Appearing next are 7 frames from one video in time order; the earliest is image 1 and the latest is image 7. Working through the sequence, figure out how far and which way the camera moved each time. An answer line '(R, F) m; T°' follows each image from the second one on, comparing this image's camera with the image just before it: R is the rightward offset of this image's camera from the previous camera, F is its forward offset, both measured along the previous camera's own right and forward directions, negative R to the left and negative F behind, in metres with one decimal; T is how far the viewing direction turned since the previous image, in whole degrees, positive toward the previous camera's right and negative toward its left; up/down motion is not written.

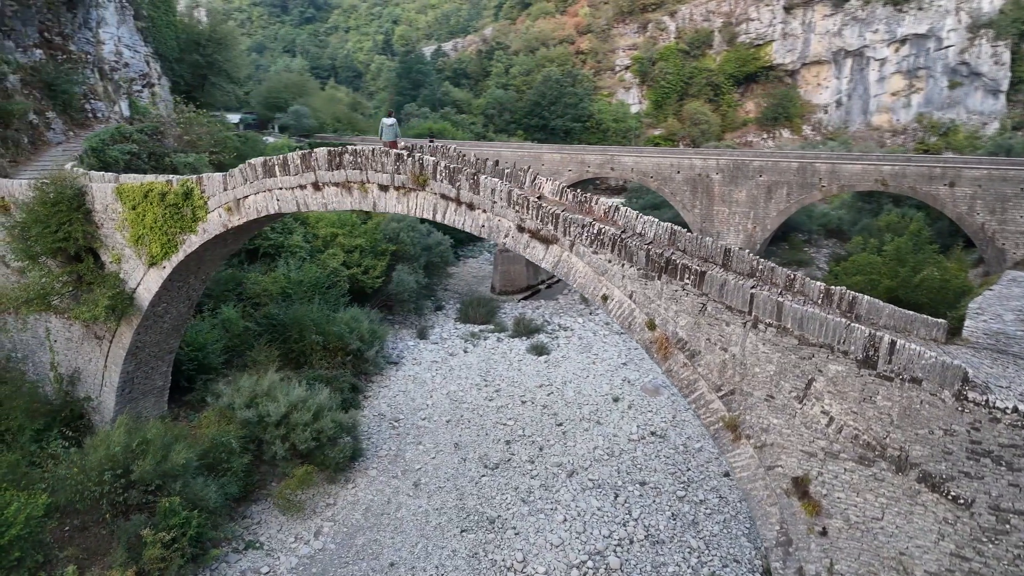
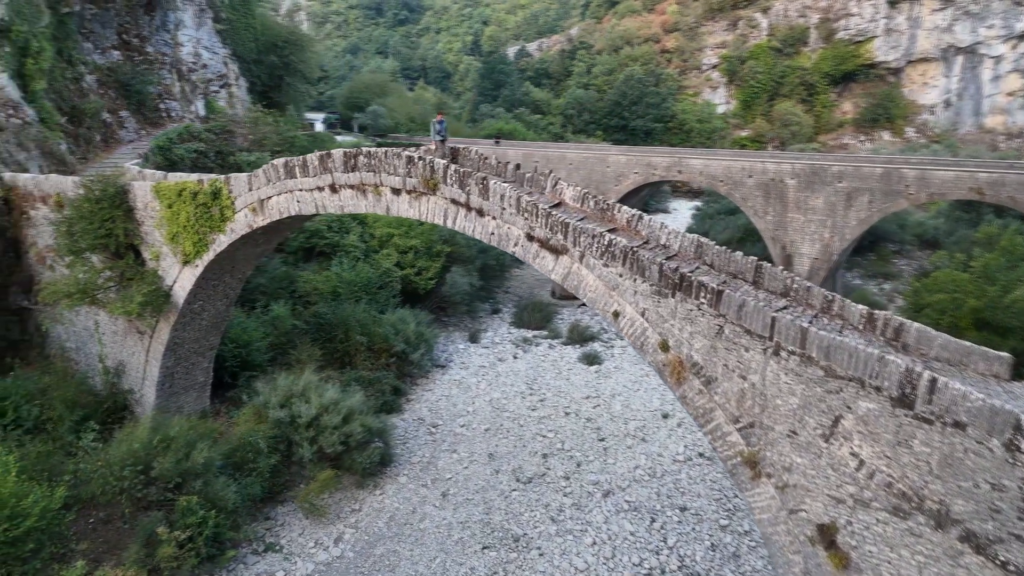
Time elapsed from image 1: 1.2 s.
(+0.8, +0.5) m; -7°
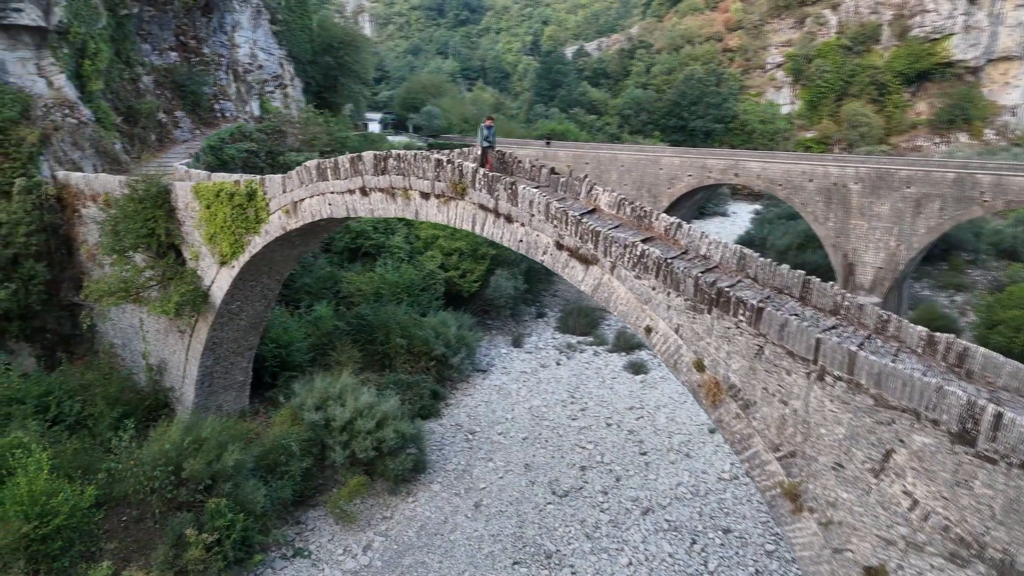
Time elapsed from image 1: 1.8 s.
(+0.3, +0.3) m; -4°
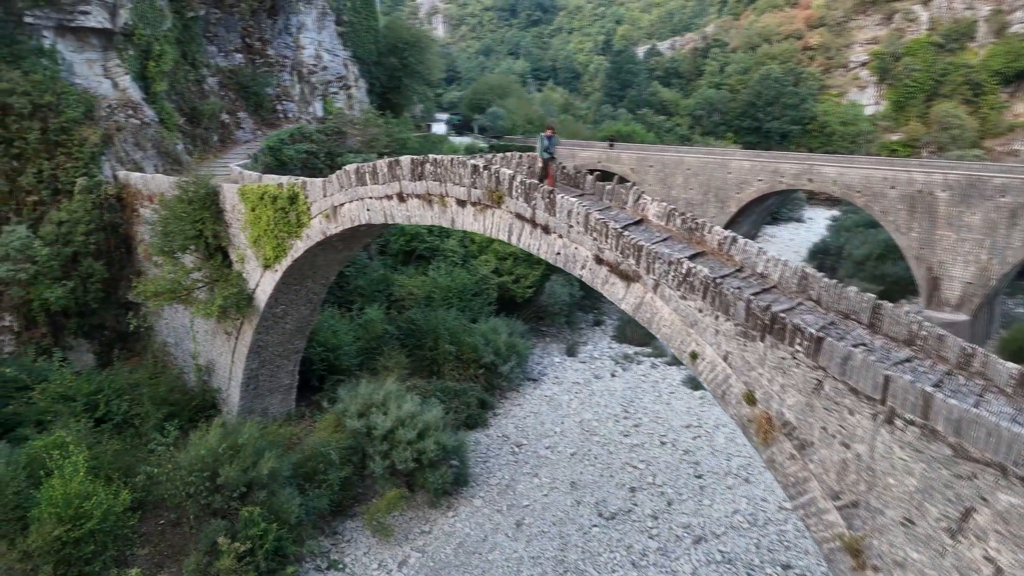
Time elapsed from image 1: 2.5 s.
(+0.3, +0.5) m; -5°
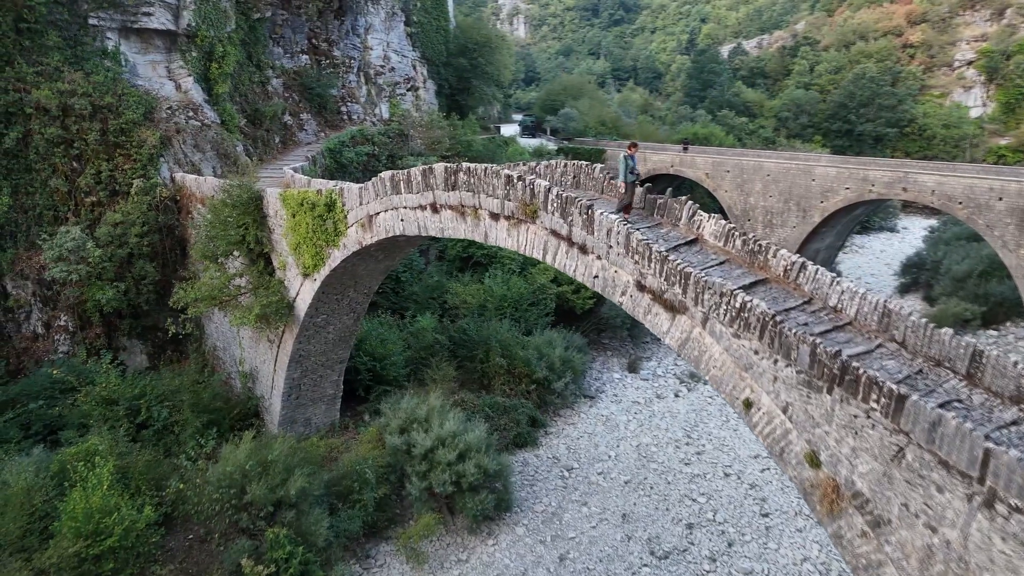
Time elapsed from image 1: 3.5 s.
(+0.4, +0.7) m; -6°
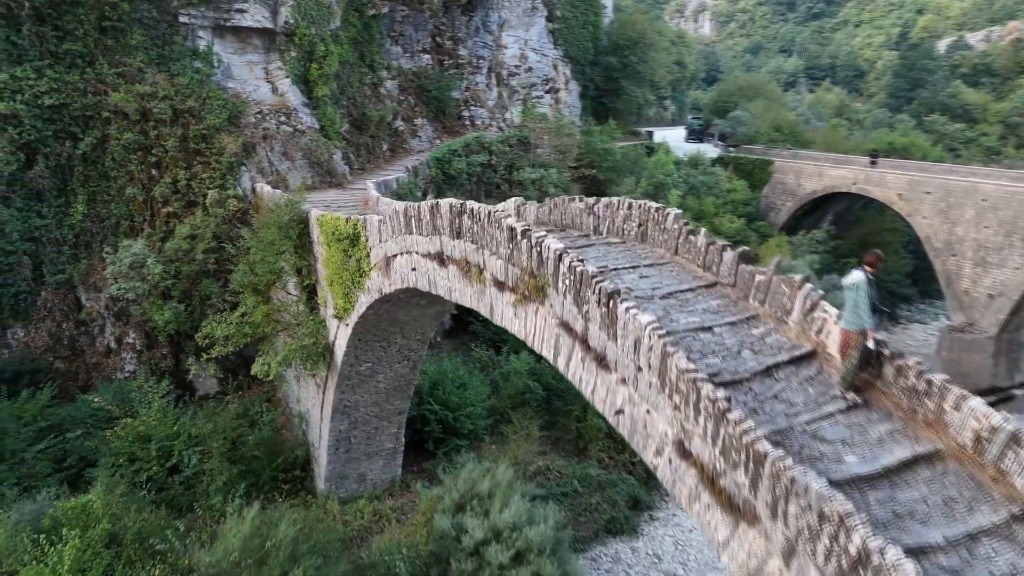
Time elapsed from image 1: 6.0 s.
(+0.9, +2.4) m; -14°
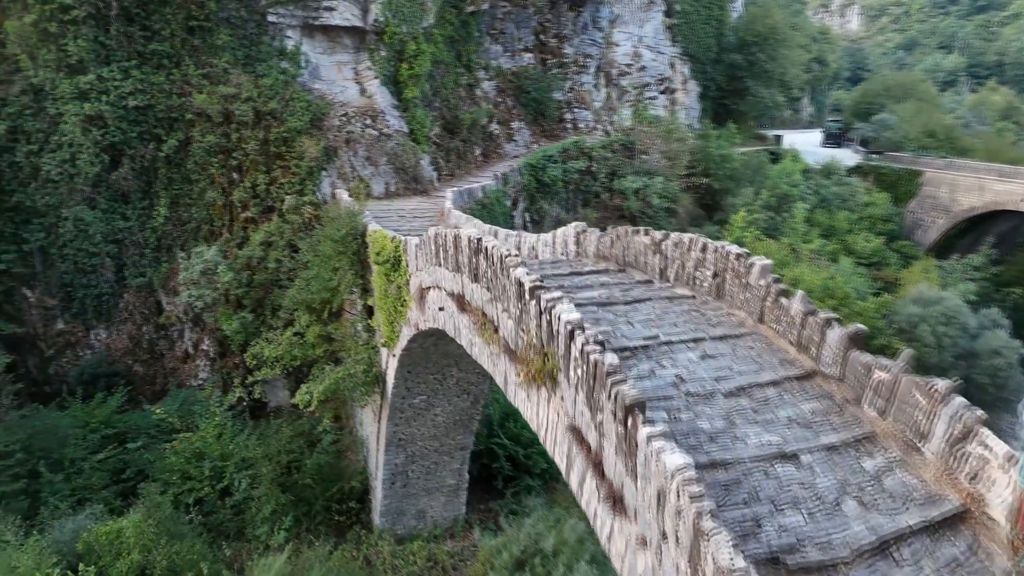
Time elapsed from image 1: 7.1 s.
(+0.5, +1.1) m; -9°
